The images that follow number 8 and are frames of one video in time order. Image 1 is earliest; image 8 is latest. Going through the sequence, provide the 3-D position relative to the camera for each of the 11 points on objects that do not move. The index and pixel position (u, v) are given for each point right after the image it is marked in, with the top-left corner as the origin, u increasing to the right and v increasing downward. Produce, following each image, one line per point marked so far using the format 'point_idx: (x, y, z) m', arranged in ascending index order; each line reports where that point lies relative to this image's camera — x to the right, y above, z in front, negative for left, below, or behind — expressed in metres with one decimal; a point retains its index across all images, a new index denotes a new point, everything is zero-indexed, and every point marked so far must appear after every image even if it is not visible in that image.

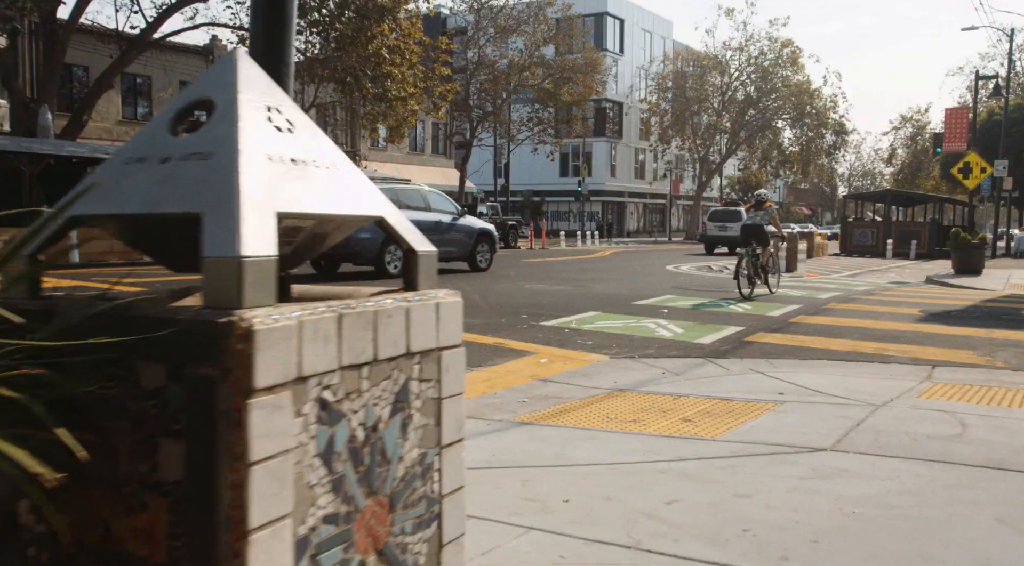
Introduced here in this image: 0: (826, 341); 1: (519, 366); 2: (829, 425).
0: (+3.8, -0.7, +10.0) m
1: (+0.1, -0.9, +8.5) m
2: (+2.2, -1.0, +5.7) m
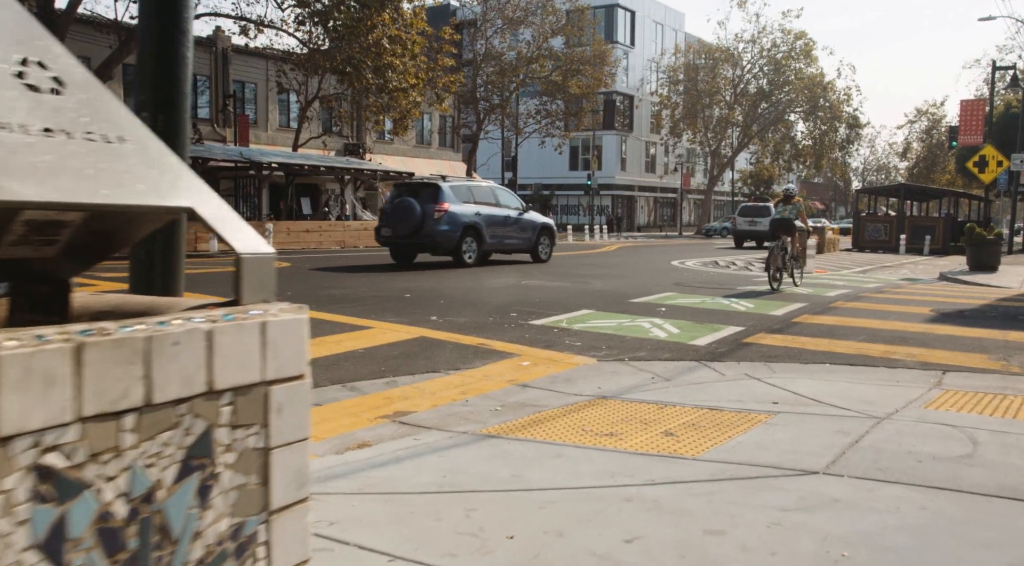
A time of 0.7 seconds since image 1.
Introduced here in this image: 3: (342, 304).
0: (+3.6, -0.7, +9.4) m
1: (-0.1, -0.8, +8.0) m
2: (+1.9, -1.0, +5.1) m
3: (-2.4, -0.3, +12.1) m
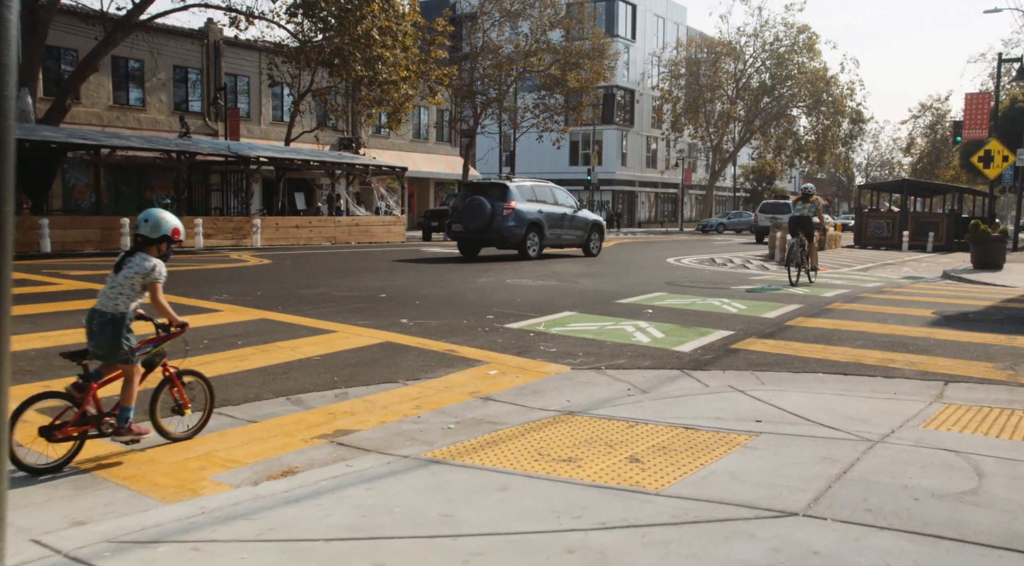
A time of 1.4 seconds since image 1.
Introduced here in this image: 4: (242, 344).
0: (+3.3, -0.7, +8.8) m
1: (-0.4, -0.9, +7.3) m
2: (+1.6, -1.0, +4.5) m
3: (-2.7, -0.3, +11.5) m
4: (-2.7, -0.6, +8.4) m
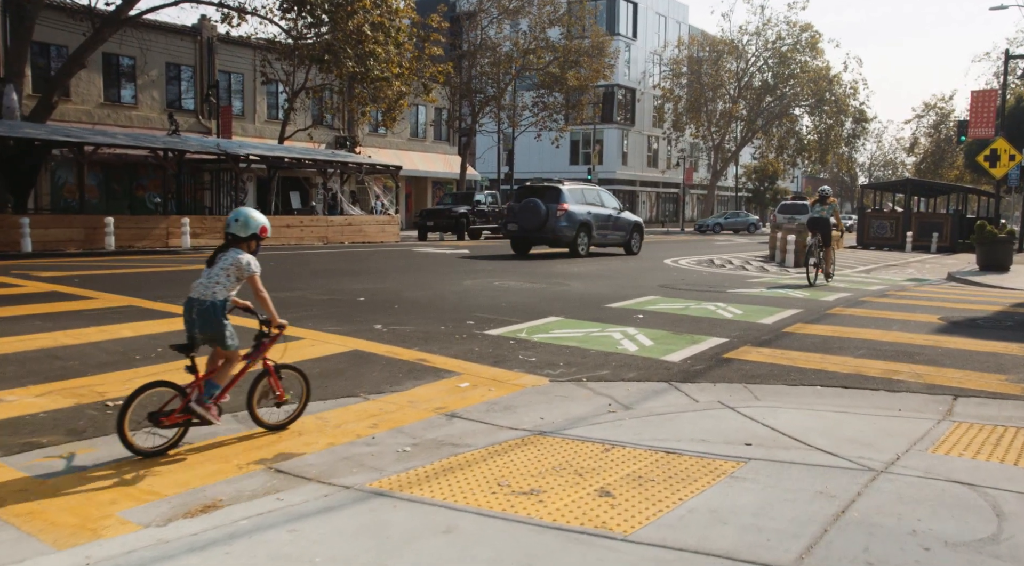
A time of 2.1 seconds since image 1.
0: (+3.1, -0.8, +8.2) m
1: (-0.7, -0.9, +6.8) m
2: (+1.4, -1.1, +3.9) m
3: (-3.0, -0.3, +10.9) m
4: (-2.9, -0.6, +7.8) m
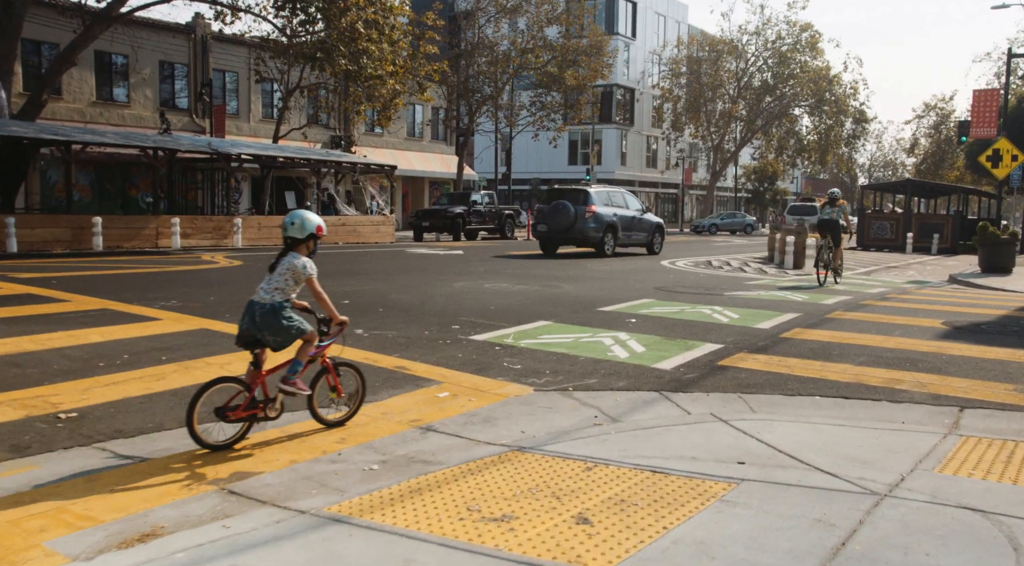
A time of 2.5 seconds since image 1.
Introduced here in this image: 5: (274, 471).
0: (+2.9, -0.8, +7.8) m
1: (-0.8, -0.9, +6.4) m
2: (+1.2, -1.1, +3.6) m
3: (-3.1, -0.4, +10.5) m
4: (-3.1, -0.7, +7.4) m
5: (-1.4, -1.1, +4.8) m
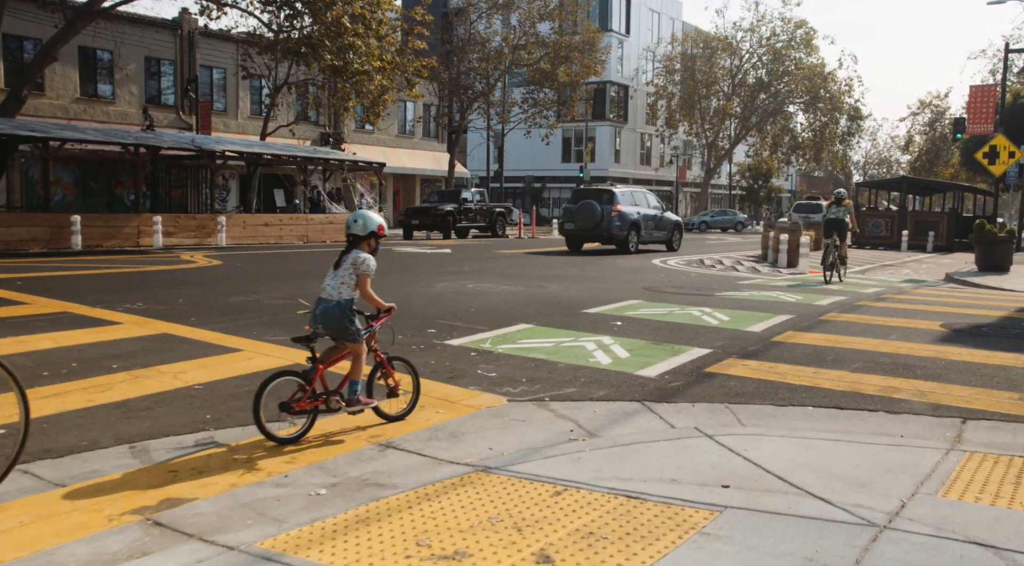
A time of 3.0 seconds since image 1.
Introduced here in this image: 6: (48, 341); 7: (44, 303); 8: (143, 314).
0: (+2.7, -0.8, +7.4) m
1: (-1.0, -1.0, +5.9) m
2: (+1.0, -1.1, +3.1) m
3: (-3.3, -0.4, +10.1) m
4: (-3.3, -0.7, +7.0) m
5: (-1.6, -1.1, +4.4) m
6: (-4.4, -0.5, +7.9) m
7: (-5.8, -0.3, +10.3) m
8: (-4.4, -0.4, +10.0) m
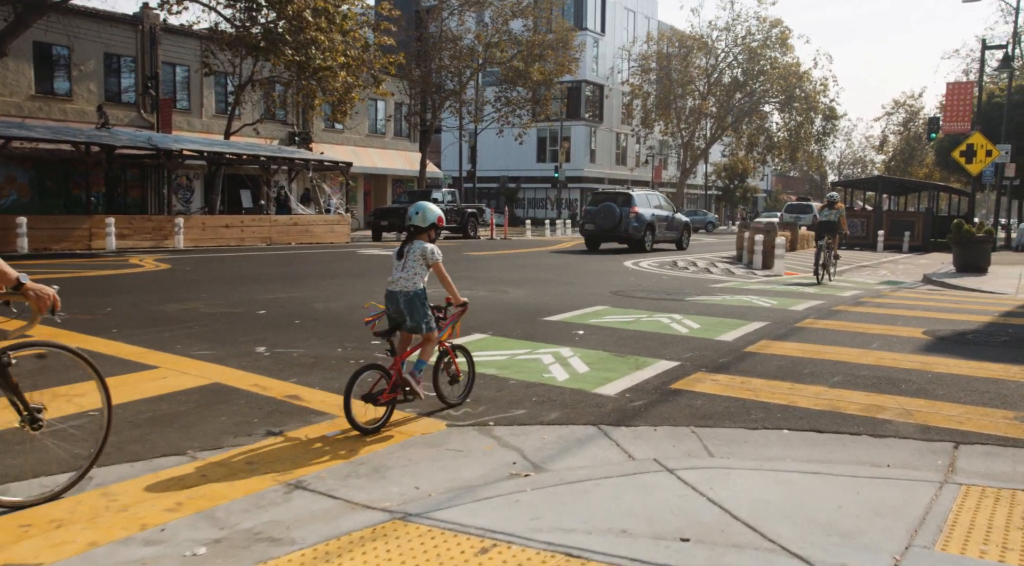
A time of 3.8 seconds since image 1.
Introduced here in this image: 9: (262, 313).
0: (+2.3, -0.9, +6.7) m
1: (-1.4, -1.0, +5.2) m
2: (+0.7, -1.2, +2.4) m
3: (-3.8, -0.5, +9.2) m
4: (-3.7, -0.8, +6.2) m
5: (-1.9, -1.2, +3.6) m
6: (-4.9, -0.6, +7.1) m
7: (-6.3, -0.3, +9.4) m
8: (-4.9, -0.5, +9.1) m
9: (-3.1, -0.4, +10.2) m
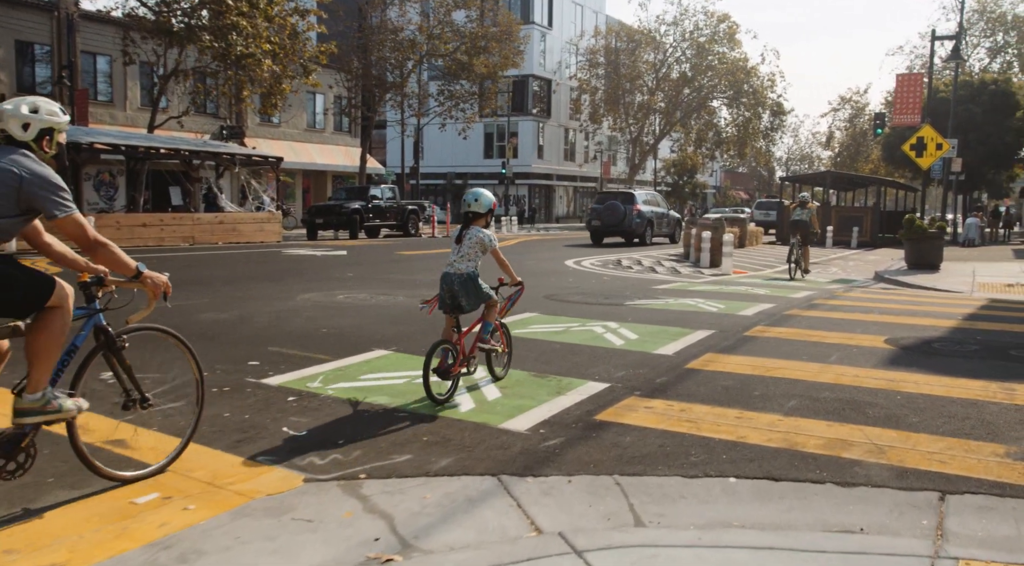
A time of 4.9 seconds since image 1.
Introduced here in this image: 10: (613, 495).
0: (+1.5, -0.9, +5.6) m
1: (-2.1, -1.1, +3.8) m
2: (+0.2, -1.3, +1.2) m
3: (-4.7, -0.6, +7.8) m
4: (-4.4, -0.9, +4.7) m
5: (-2.5, -1.3, +2.2) m
6: (-5.6, -0.8, +5.6) m
7: (-7.2, -0.5, +7.8) m
8: (-5.8, -0.6, +7.6) m
9: (-4.0, -0.5, +8.8) m
10: (+0.5, -1.1, +4.3) m
